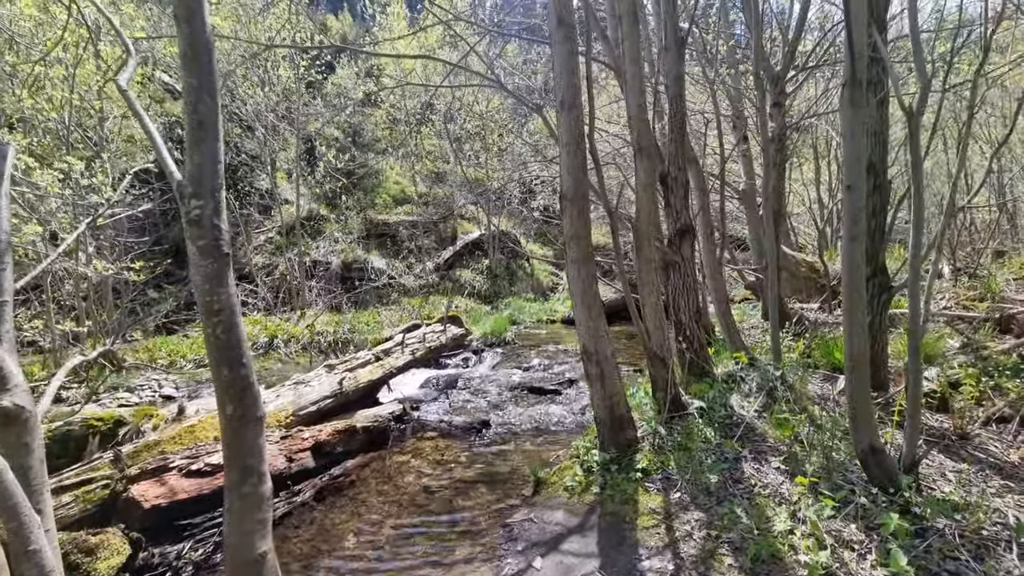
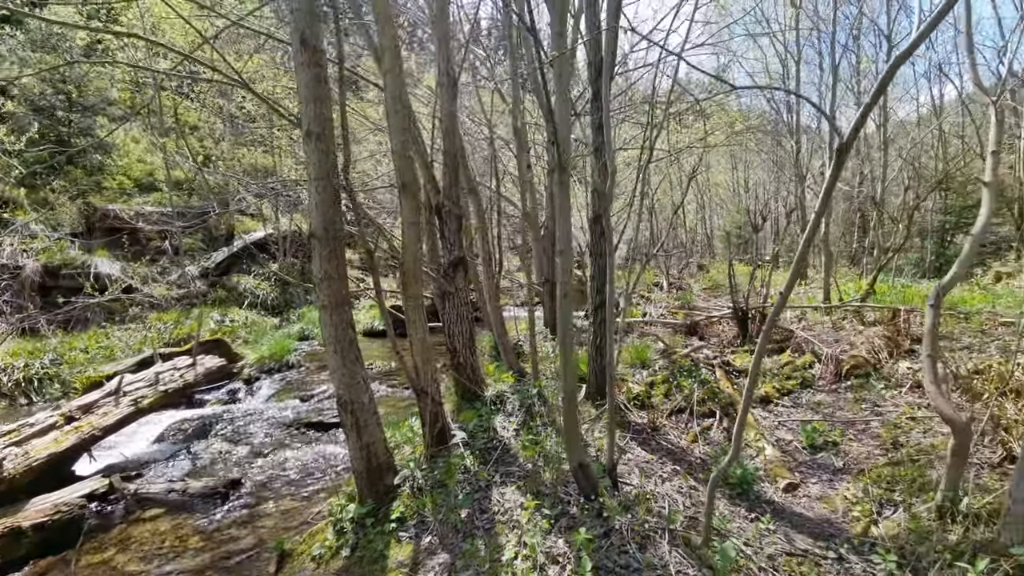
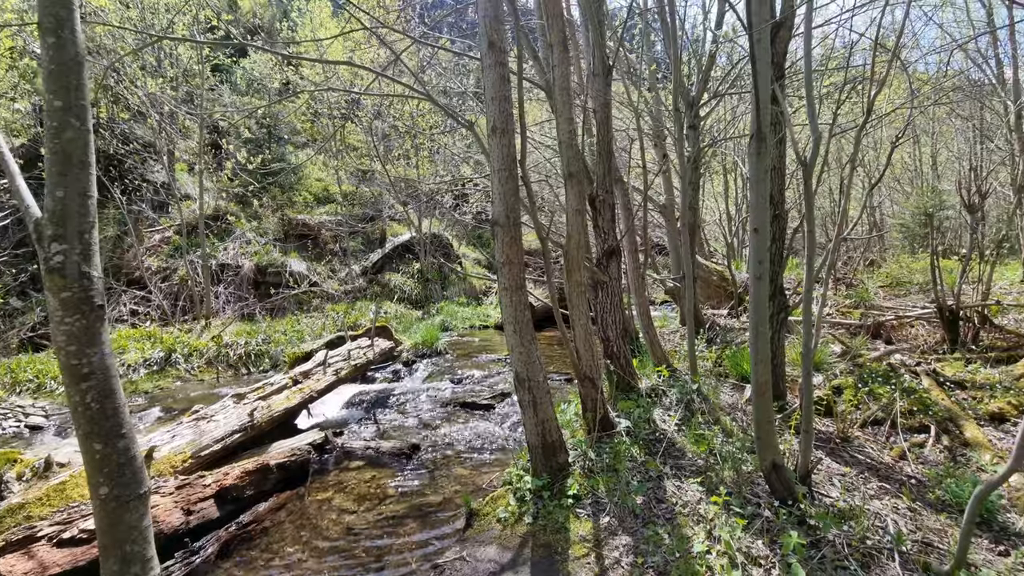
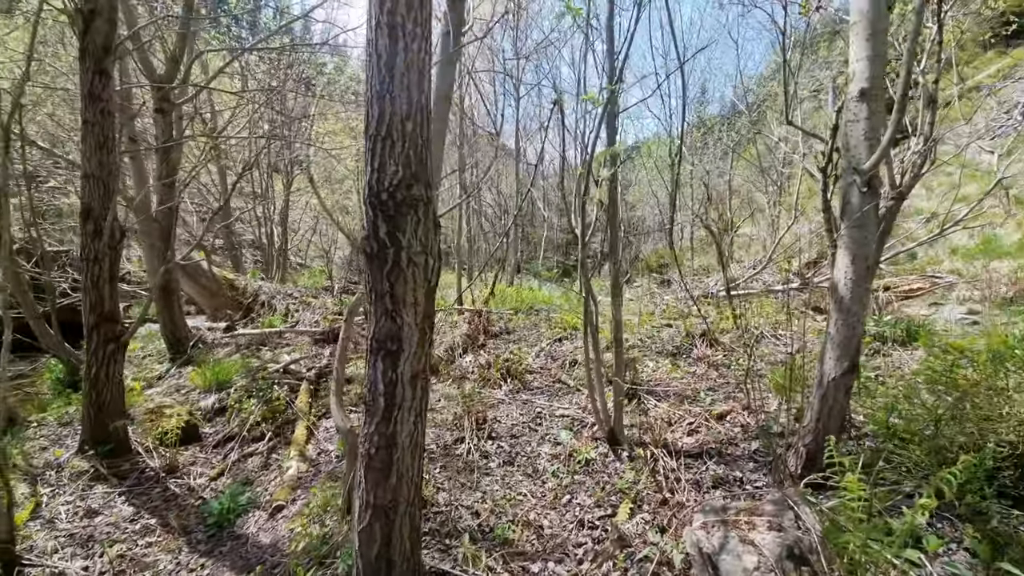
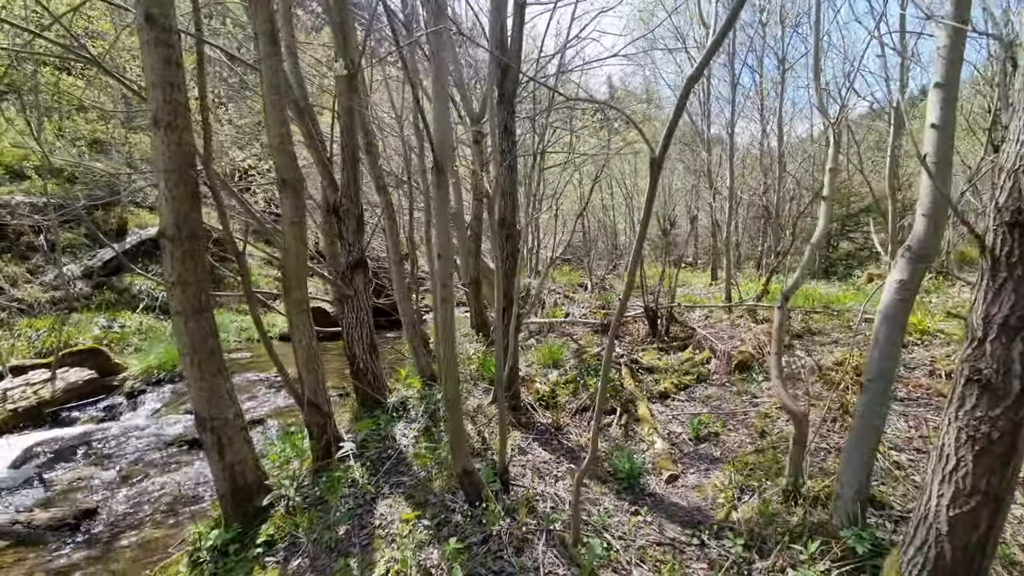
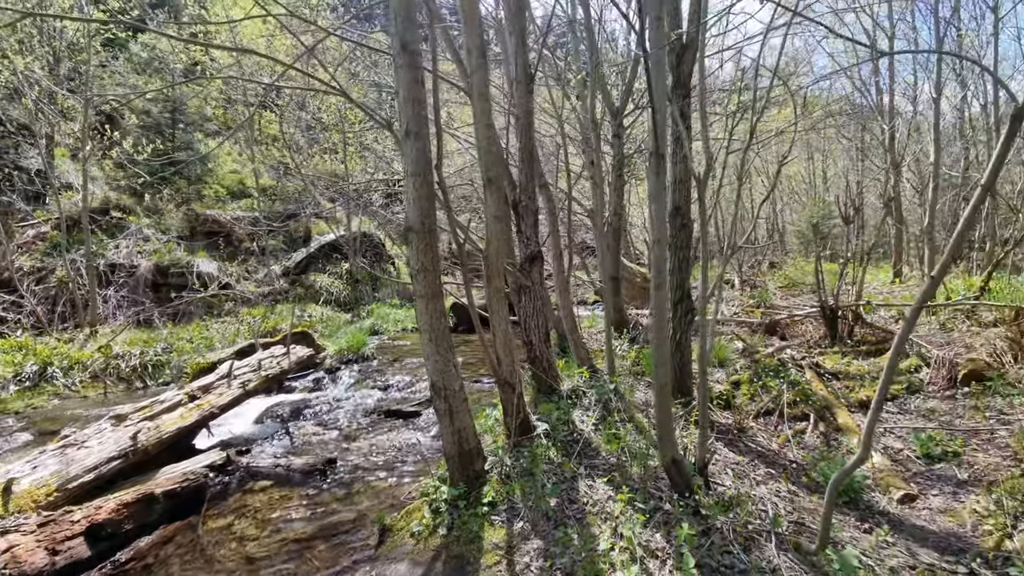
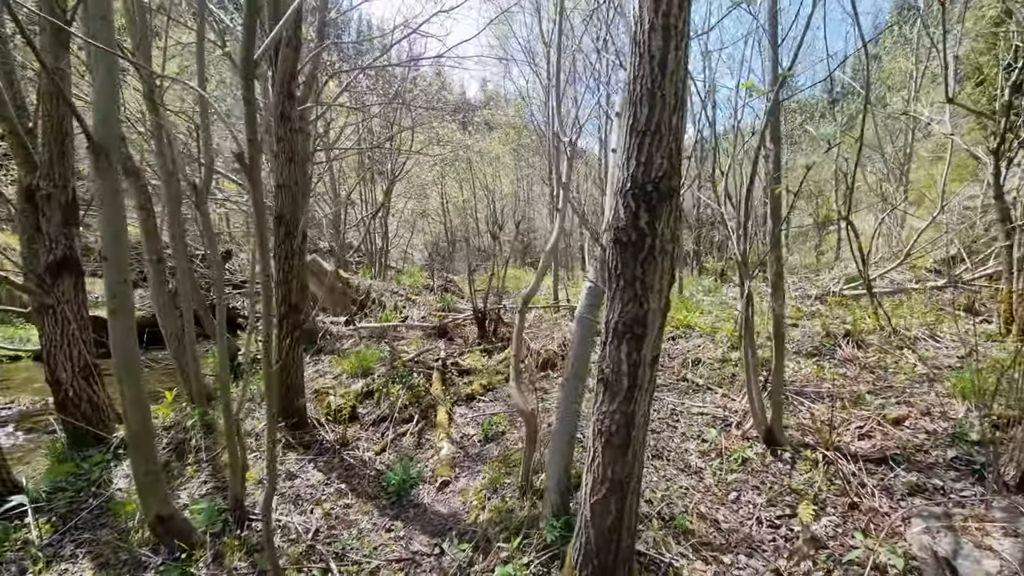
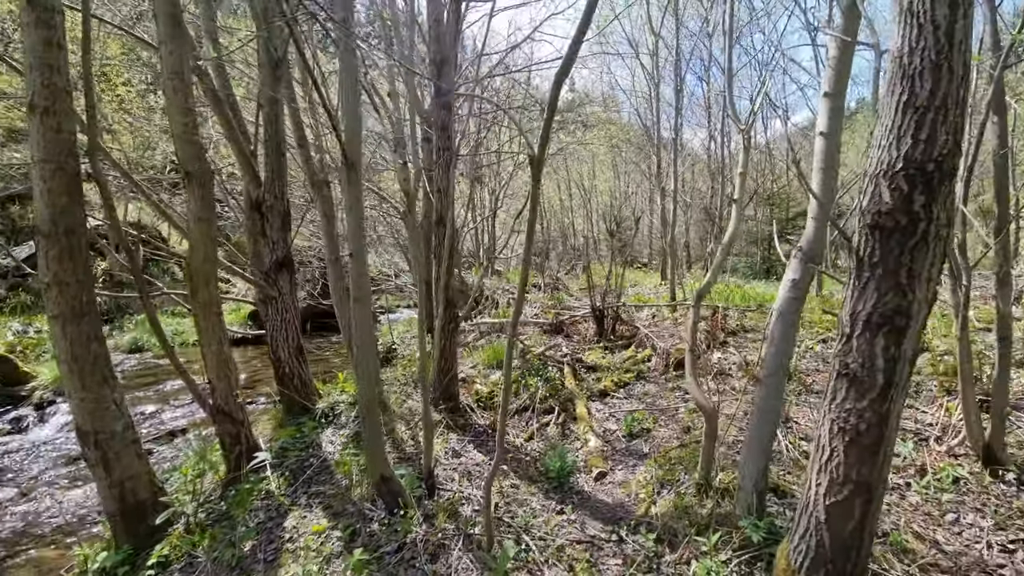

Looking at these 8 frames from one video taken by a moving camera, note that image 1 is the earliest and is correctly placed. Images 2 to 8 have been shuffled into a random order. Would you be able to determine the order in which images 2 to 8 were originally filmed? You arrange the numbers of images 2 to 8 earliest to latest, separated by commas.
3, 6, 2, 5, 8, 7, 4
